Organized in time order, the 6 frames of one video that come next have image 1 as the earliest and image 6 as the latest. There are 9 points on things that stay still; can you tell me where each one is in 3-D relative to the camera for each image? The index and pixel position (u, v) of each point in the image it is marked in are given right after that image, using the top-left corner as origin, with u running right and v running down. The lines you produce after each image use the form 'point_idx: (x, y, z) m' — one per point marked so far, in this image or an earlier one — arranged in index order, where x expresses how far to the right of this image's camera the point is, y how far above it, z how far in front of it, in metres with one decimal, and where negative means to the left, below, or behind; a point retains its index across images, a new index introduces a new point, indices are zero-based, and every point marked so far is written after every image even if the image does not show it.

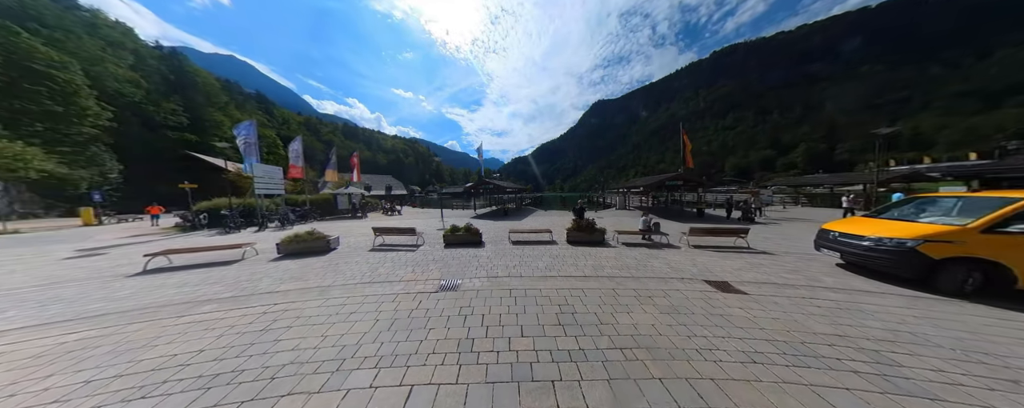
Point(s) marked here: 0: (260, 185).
0: (-20.7, +1.6, +16.5) m
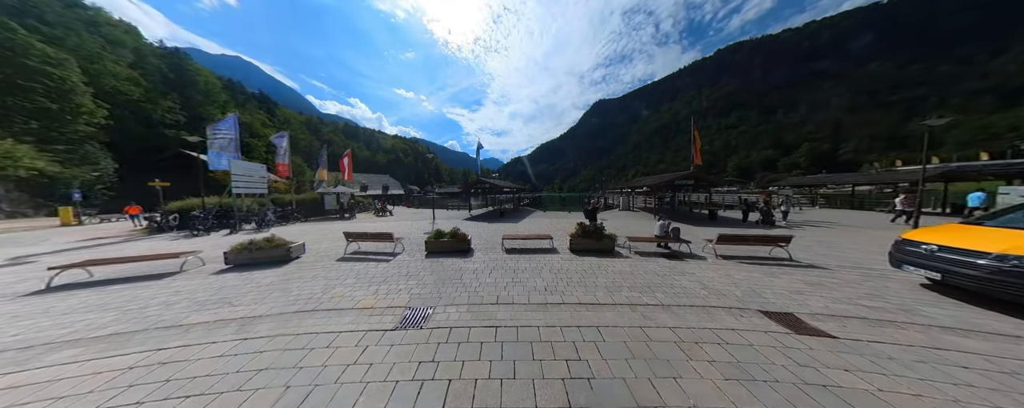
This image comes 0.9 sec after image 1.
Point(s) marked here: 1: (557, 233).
0: (-20.8, +1.6, +15.3) m
1: (+2.7, -1.9, +11.9) m
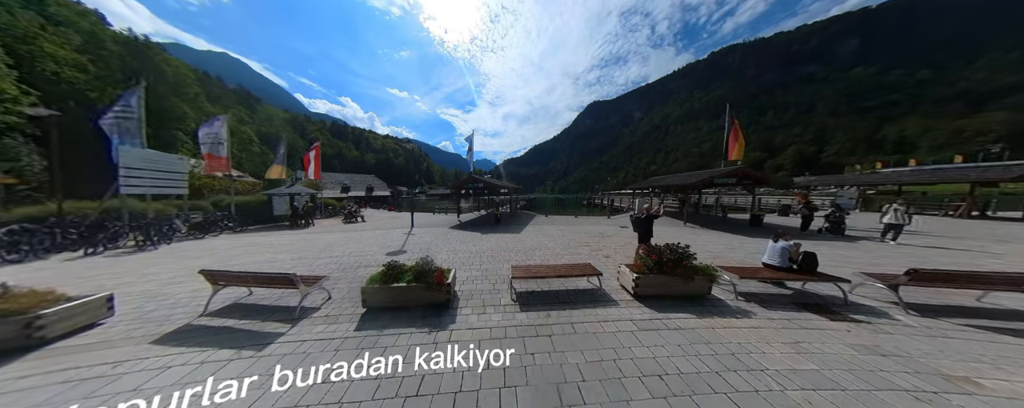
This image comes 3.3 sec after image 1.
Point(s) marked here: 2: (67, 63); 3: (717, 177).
0: (-20.6, +1.3, +11.0) m
1: (+3.0, -2.1, +8.3) m
2: (-41.7, +13.2, +19.1) m
3: (+16.4, +2.1, +15.7) m
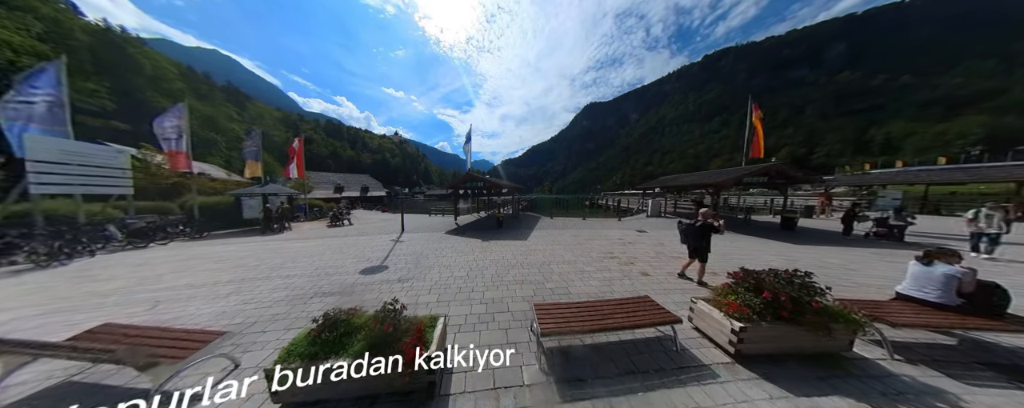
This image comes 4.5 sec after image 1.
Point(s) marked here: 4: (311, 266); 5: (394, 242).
0: (-20.3, +1.2, +9.0) m
1: (+3.4, -2.2, +6.5) m
2: (-41.5, +13.1, +16.9) m
3: (+16.7, +2.0, +14.1) m
4: (-6.9, -2.1, +6.9) m
5: (-6.3, -2.0, +10.7) m
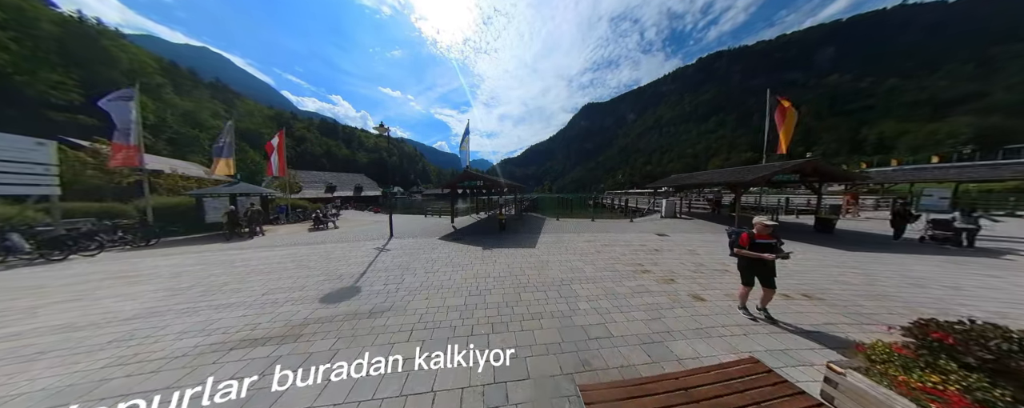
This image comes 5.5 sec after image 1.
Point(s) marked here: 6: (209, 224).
0: (-20.0, +1.1, +7.3) m
1: (+3.7, -2.2, +5.0) m
2: (-41.3, +12.9, +15.0) m
3: (+16.9, +2.0, +12.7) m
4: (-6.6, -2.2, +5.4) m
5: (-6.0, -2.1, +9.1) m
6: (-18.7, -1.2, +12.7) m
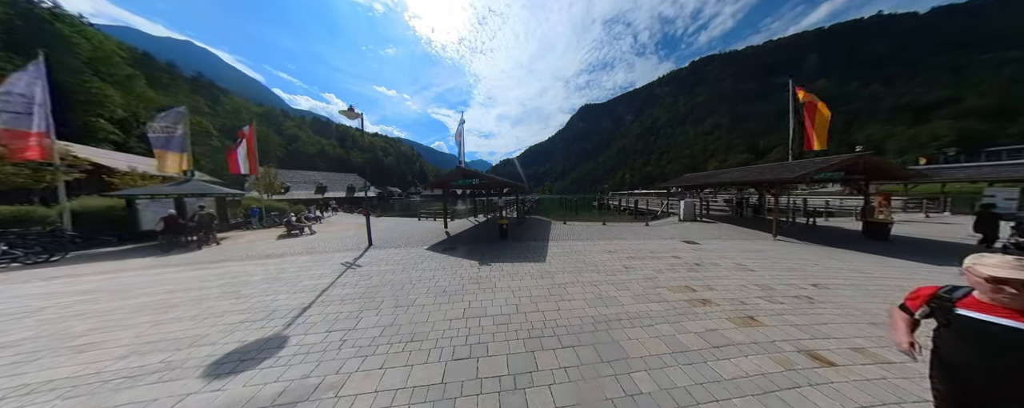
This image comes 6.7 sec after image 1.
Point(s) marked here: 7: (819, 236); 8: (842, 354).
0: (-19.9, +1.0, +5.3) m
1: (+3.8, -2.3, +3.2) m
2: (-41.3, +12.7, +13.0) m
3: (+17.0, +1.9, +11.0) m
4: (-6.4, -2.3, +3.5) m
5: (-5.9, -2.2, +7.2) m
6: (-18.6, -1.4, +10.7) m
7: (+17.4, -1.8, +11.5) m
8: (+5.2, -2.3, +3.2) m
